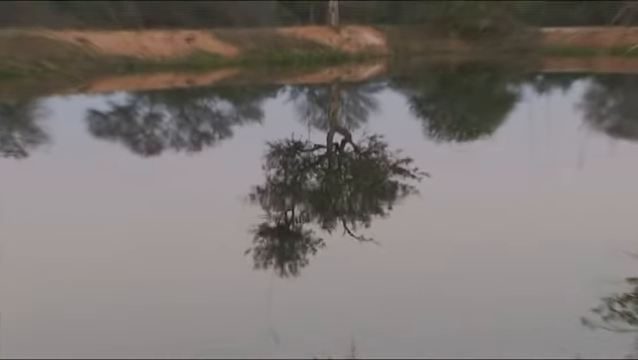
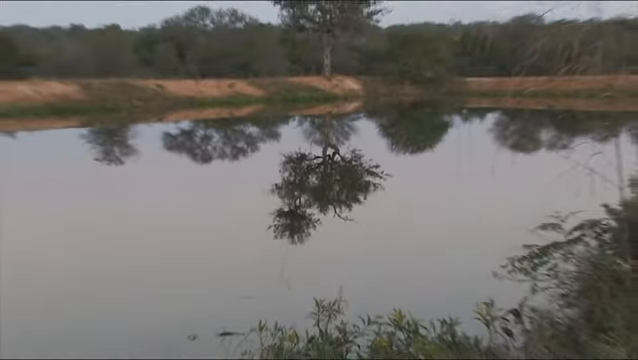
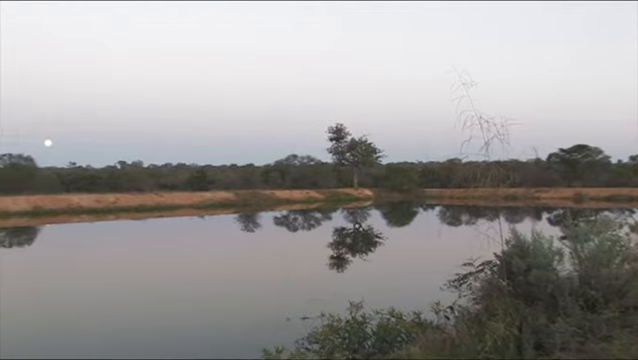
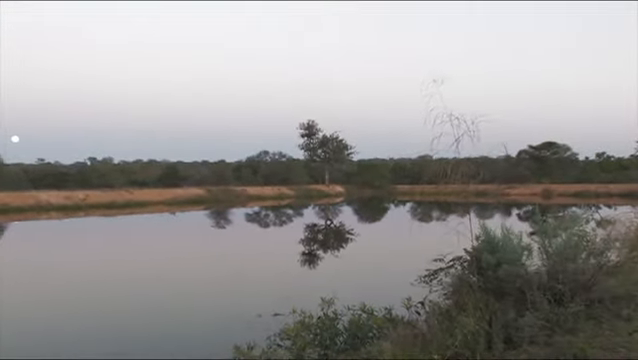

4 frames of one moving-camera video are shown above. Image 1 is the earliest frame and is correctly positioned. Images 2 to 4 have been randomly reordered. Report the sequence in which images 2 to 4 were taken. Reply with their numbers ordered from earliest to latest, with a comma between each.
2, 4, 3
